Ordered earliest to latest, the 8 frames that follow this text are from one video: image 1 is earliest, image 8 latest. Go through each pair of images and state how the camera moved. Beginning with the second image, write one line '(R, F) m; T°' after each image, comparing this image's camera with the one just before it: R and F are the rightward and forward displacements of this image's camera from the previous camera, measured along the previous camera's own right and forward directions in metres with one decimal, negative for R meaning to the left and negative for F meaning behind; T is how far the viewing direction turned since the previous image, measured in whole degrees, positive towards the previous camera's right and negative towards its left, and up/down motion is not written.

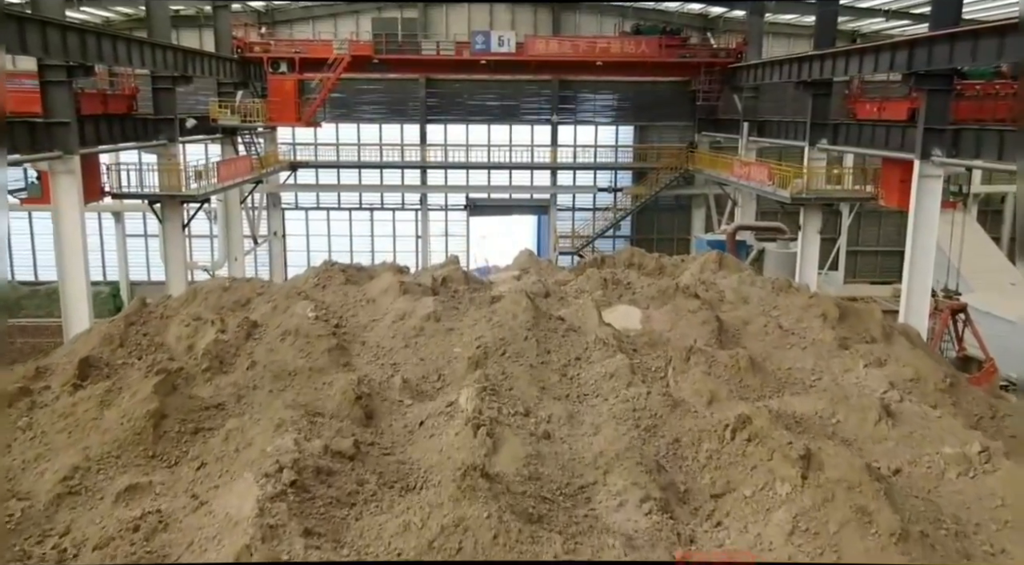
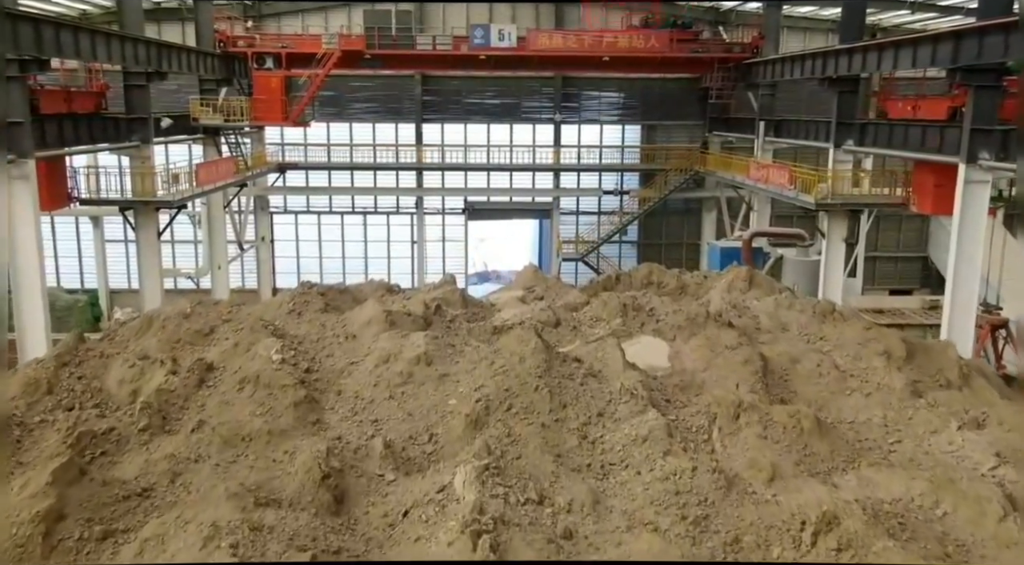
(-0.1, +1.6) m; 0°
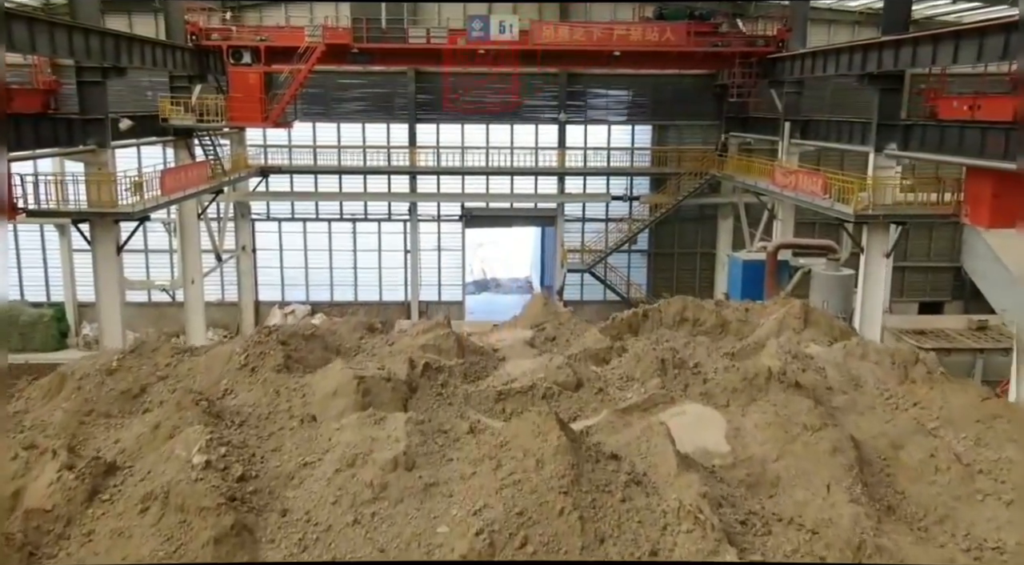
(-0.1, +2.1) m; 0°
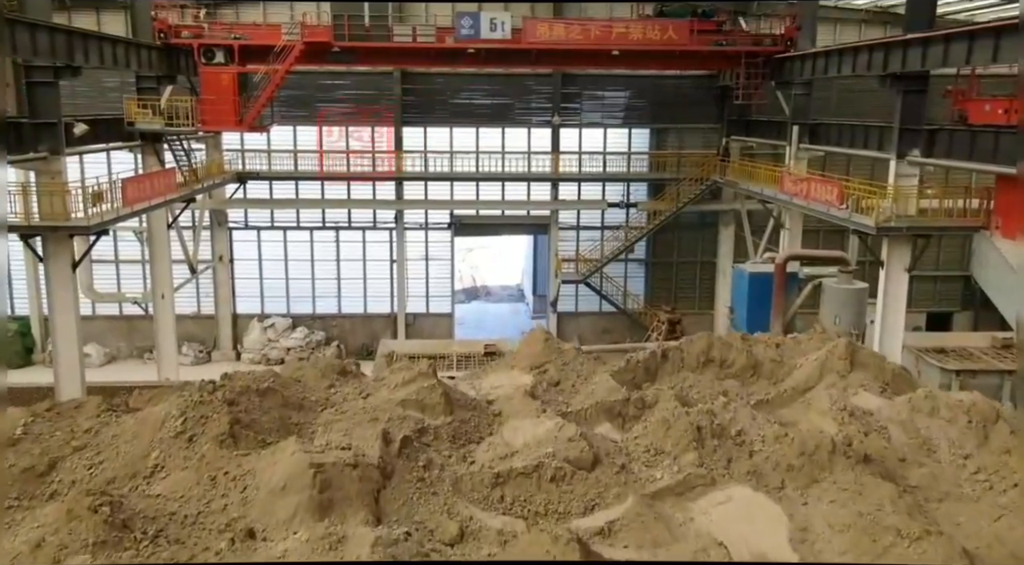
(-0.1, +1.5) m; +1°
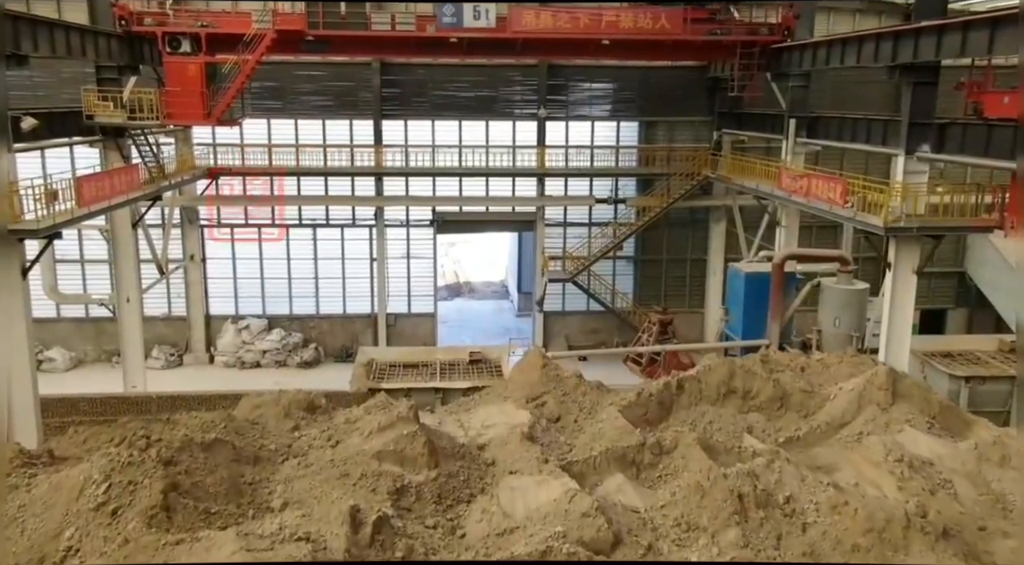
(-0.1, +1.1) m; +1°
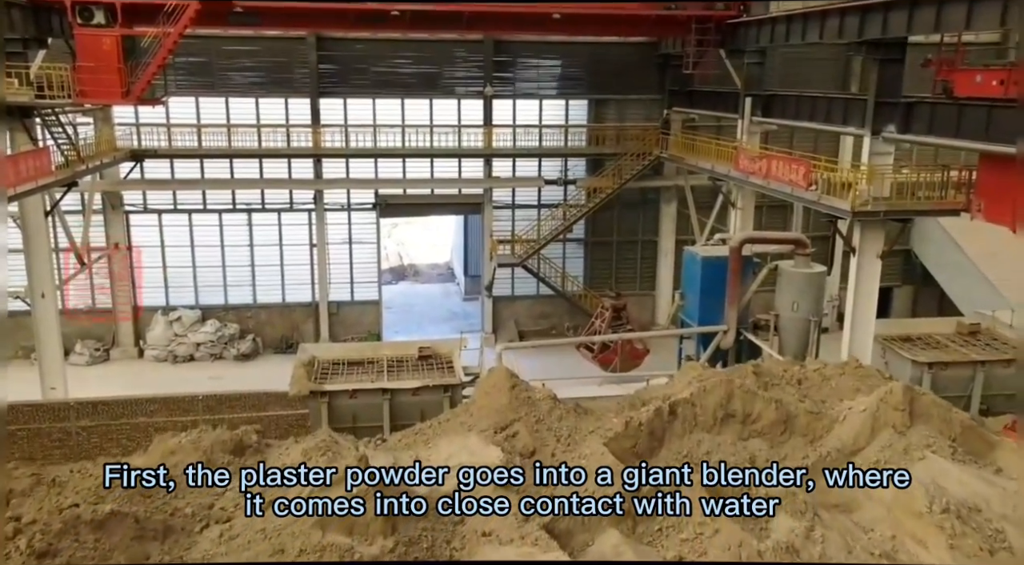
(-0.2, +1.1) m; +4°
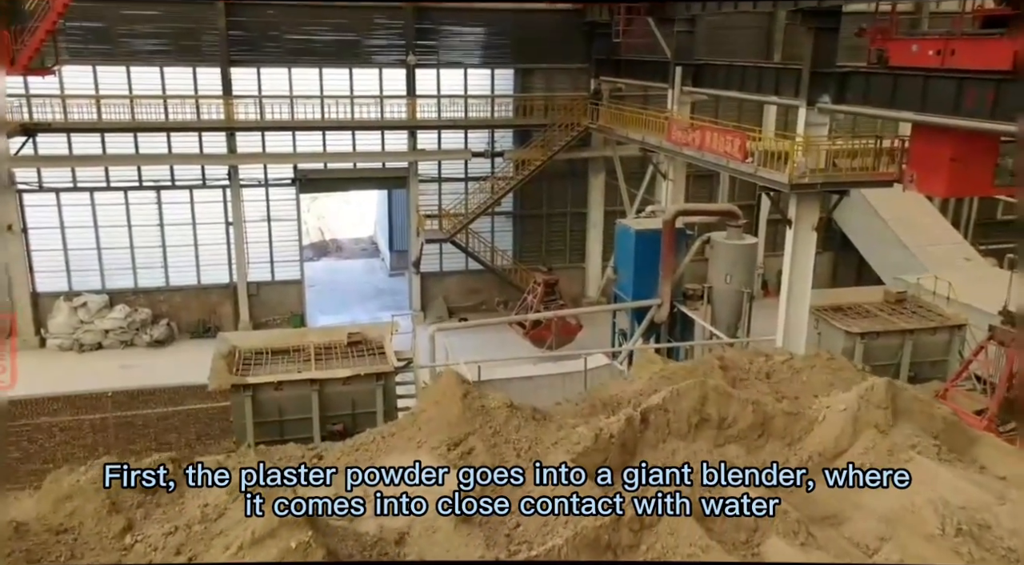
(-0.2, +0.7) m; +5°
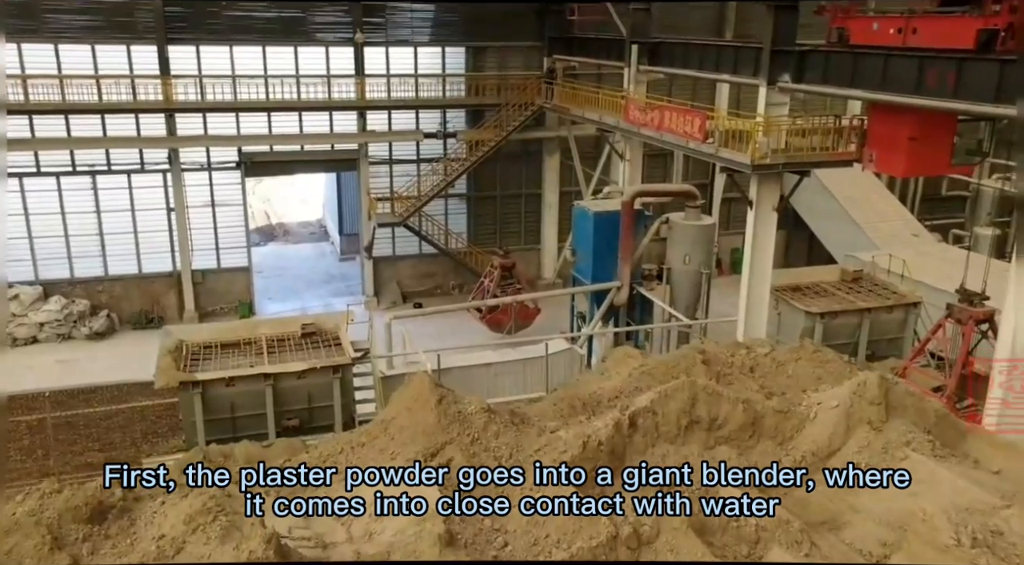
(-0.2, +0.4) m; +4°
